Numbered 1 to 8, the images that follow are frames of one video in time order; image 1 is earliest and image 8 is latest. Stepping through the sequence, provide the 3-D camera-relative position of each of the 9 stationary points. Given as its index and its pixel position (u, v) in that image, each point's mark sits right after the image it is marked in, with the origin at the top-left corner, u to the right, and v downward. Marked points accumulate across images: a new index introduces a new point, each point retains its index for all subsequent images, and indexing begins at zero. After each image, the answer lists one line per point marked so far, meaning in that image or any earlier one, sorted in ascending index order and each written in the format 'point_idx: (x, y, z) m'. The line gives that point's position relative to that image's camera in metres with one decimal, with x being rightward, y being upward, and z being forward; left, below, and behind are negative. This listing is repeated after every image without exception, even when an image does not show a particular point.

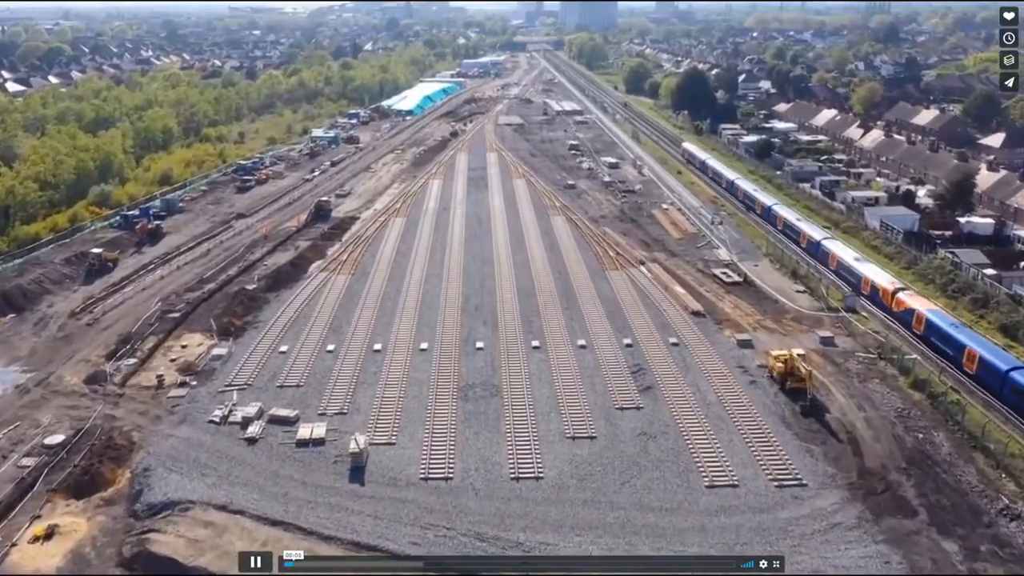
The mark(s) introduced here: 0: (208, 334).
0: (-6.4, -1.0, +17.4) m
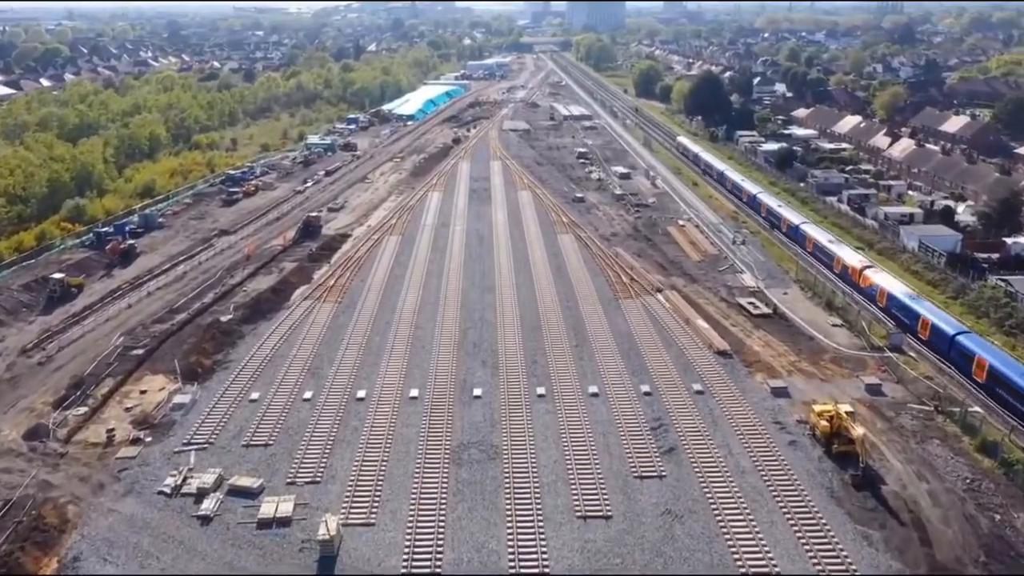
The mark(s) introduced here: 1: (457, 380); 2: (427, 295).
0: (-6.4, -1.7, +15.5) m
1: (-1.0, -1.7, +15.1) m
2: (-2.0, -0.2, +19.6) m
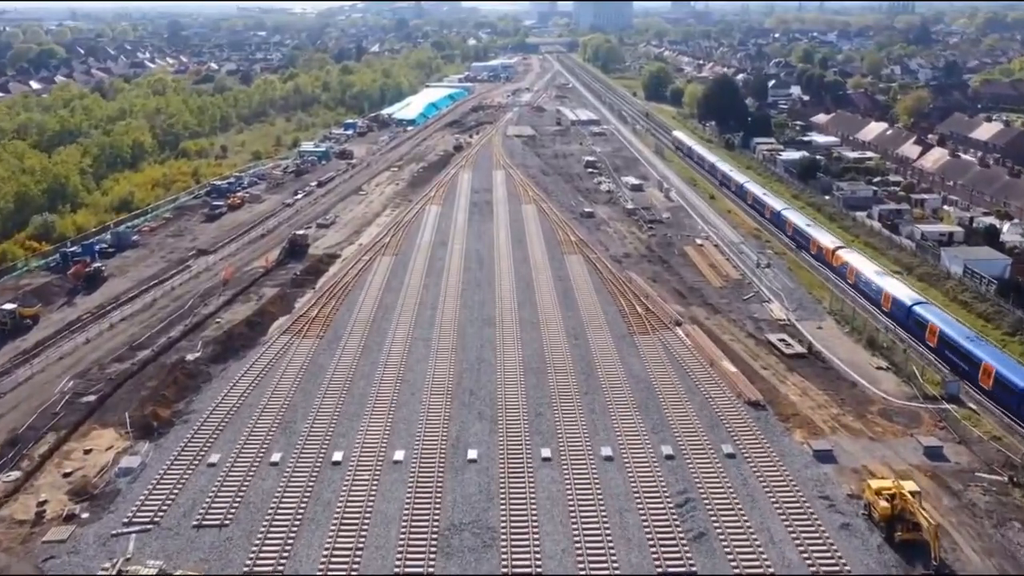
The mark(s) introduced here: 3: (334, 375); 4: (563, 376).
0: (-6.4, -2.3, +13.5) m
1: (-1.0, -2.4, +13.1) m
2: (-2.0, -0.9, +17.6) m
3: (-3.3, -1.6, +15.5) m
4: (+0.9, -1.6, +15.3) m
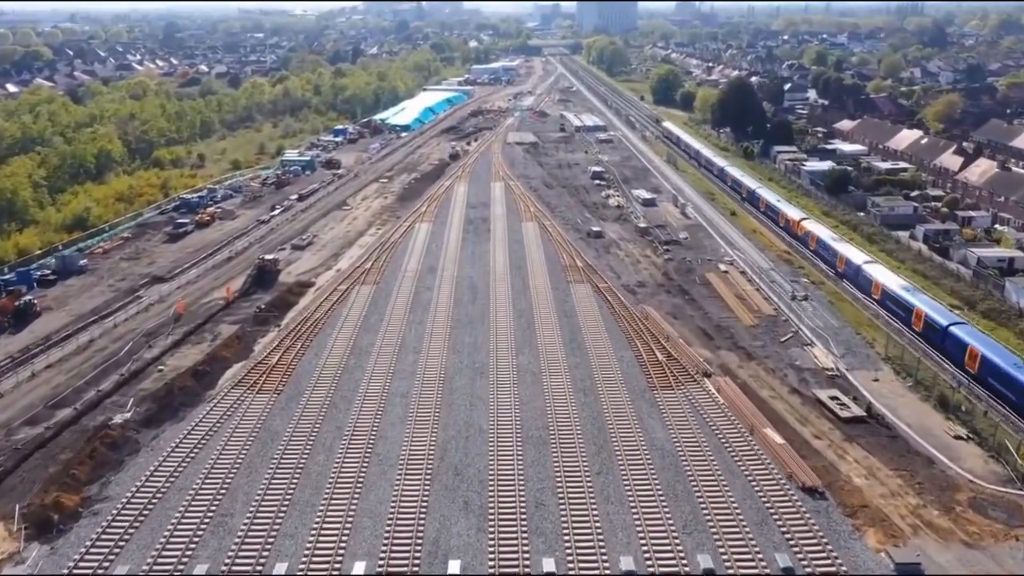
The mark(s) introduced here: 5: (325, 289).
0: (-6.4, -3.1, +10.7) m
1: (-1.1, -3.2, +10.3) m
2: (-2.0, -1.7, +14.7) m
3: (-3.4, -2.4, +12.6) m
4: (+0.9, -2.4, +12.5) m
5: (-4.5, 0.0, +19.7) m
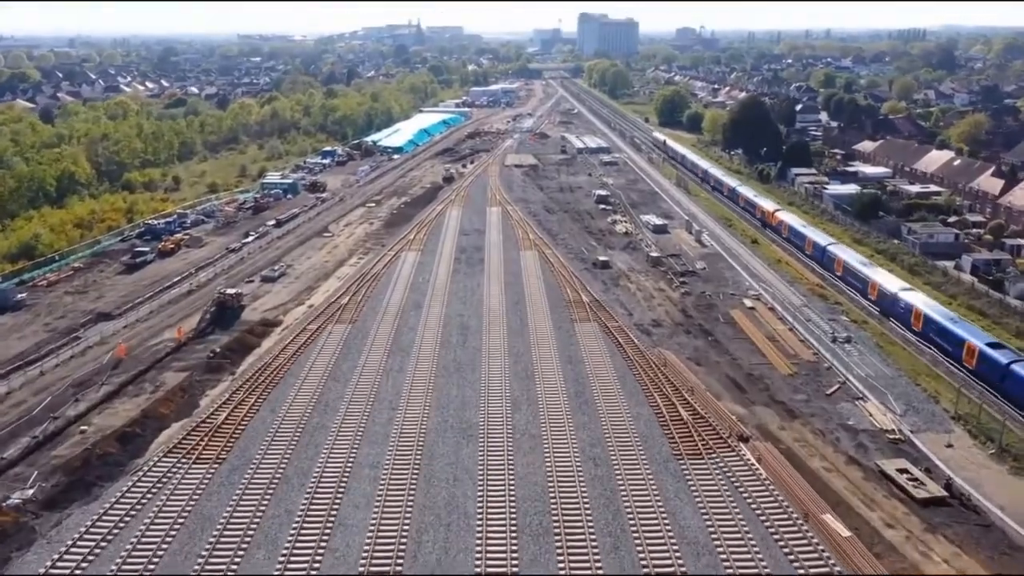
0: (-6.5, -3.6, +8.0) m
1: (-1.2, -3.7, +7.6) m
2: (-2.1, -2.3, +12.1) m
3: (-3.5, -3.0, +10.0) m
4: (+0.8, -3.0, +9.8) m
5: (-4.5, -0.8, +17.1) m
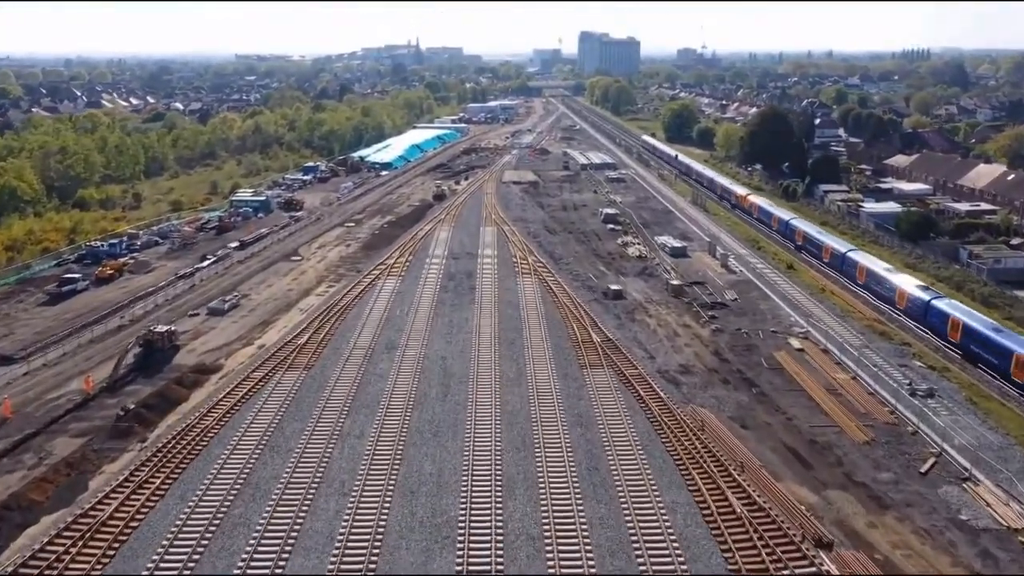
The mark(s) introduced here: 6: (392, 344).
0: (-6.6, -4.0, +4.6) m
1: (-1.3, -4.1, +4.2) m
2: (-2.2, -2.8, +8.7) m
3: (-3.6, -3.4, +6.6) m
4: (+0.7, -3.4, +6.4) m
5: (-4.6, -1.5, +13.8) m
6: (-2.2, -1.0, +15.3) m
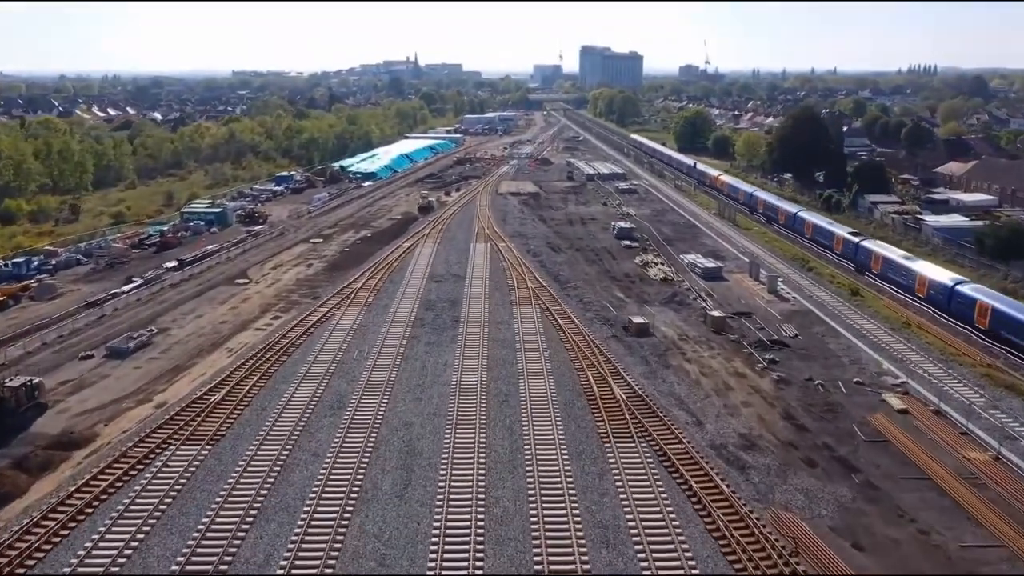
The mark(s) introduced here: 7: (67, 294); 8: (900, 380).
0: (-6.7, -4.3, +0.4) m
1: (-1.4, -4.3, 0.0) m
2: (-2.3, -3.2, +4.6) m
3: (-3.7, -3.7, +2.5) m
4: (+0.6, -3.7, +2.3) m
5: (-4.7, -1.9, +9.7) m
6: (-2.3, -1.5, +11.2) m
7: (-9.0, -0.1, +16.7) m
8: (+5.4, -1.3, +11.5) m
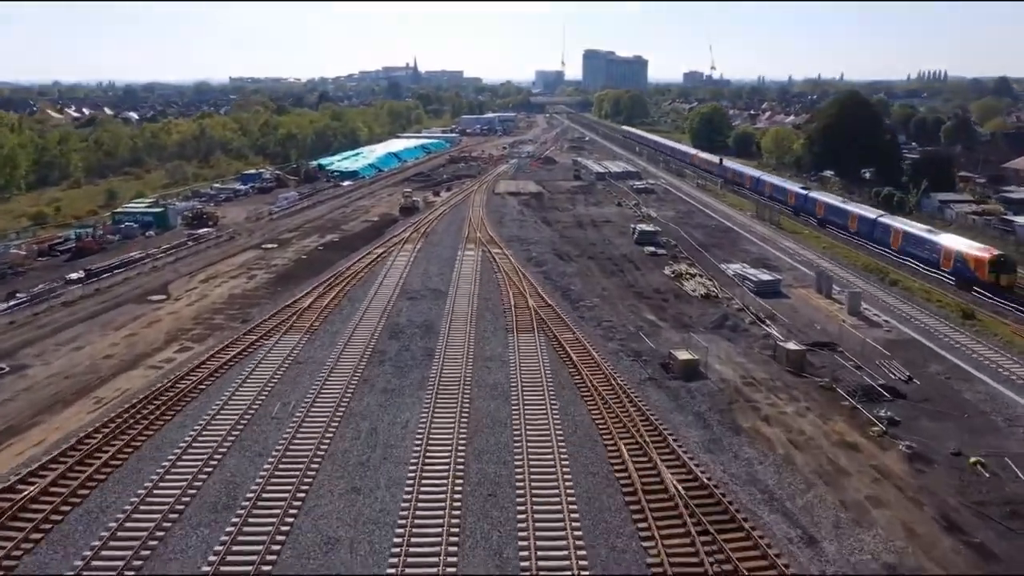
0: (-6.8, -4.4, -3.7) m
1: (-1.5, -4.4, -4.1) m
2: (-2.4, -3.3, +0.5) m
3: (-3.8, -3.9, -1.7) m
4: (+0.5, -3.8, -1.8) m
5: (-4.8, -2.1, +5.6) m
6: (-2.4, -1.7, +7.1) m
7: (-9.0, -0.4, +12.6) m
8: (+5.4, -1.5, +7.4) m
